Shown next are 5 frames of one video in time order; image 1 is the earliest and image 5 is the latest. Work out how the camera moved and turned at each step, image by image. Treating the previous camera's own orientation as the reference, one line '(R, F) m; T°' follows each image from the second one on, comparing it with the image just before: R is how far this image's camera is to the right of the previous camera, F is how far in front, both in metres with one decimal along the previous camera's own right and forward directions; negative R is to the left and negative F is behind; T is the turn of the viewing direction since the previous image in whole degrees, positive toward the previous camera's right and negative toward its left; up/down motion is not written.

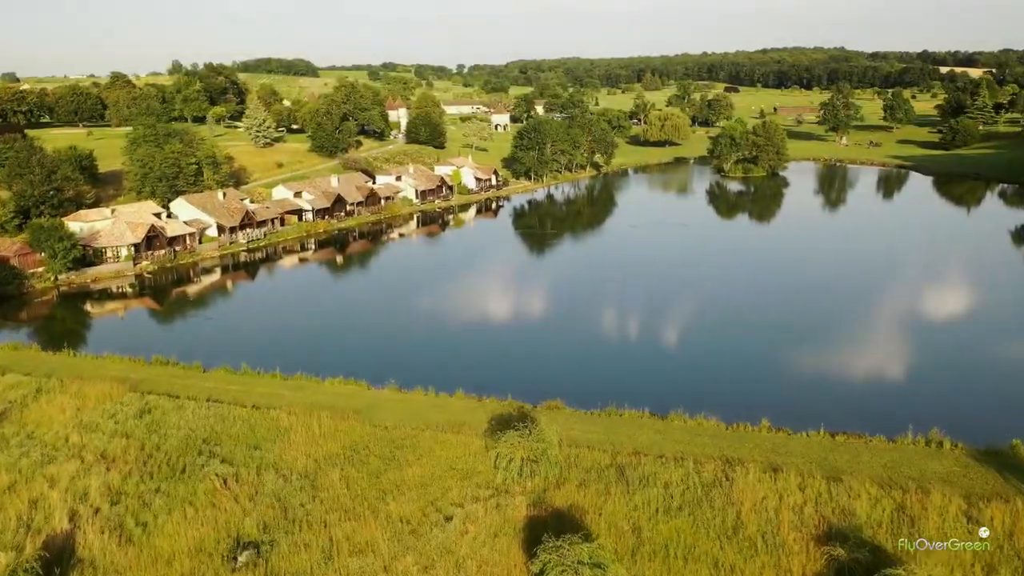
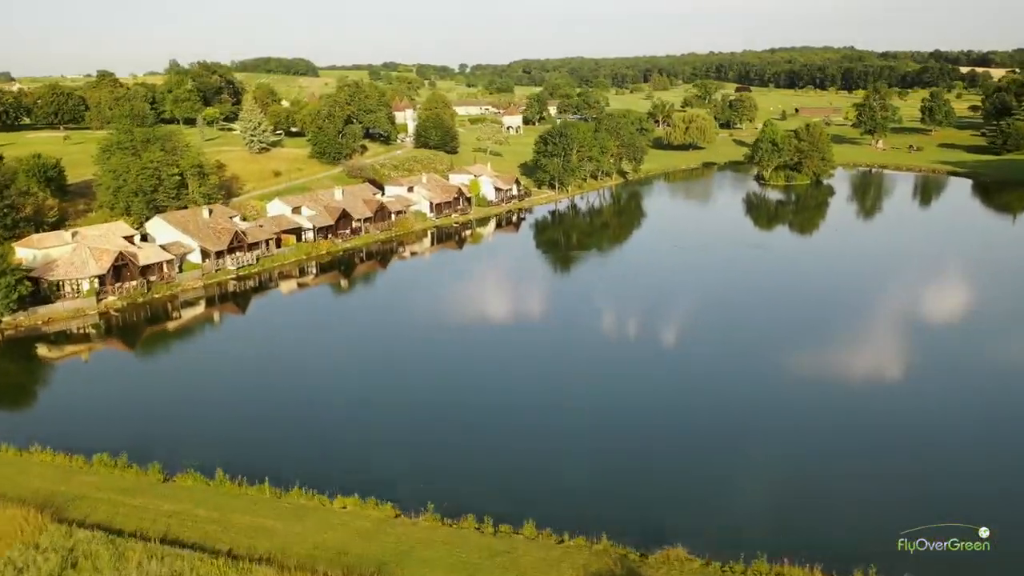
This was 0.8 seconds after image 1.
(-2.3, +8.9) m; 0°
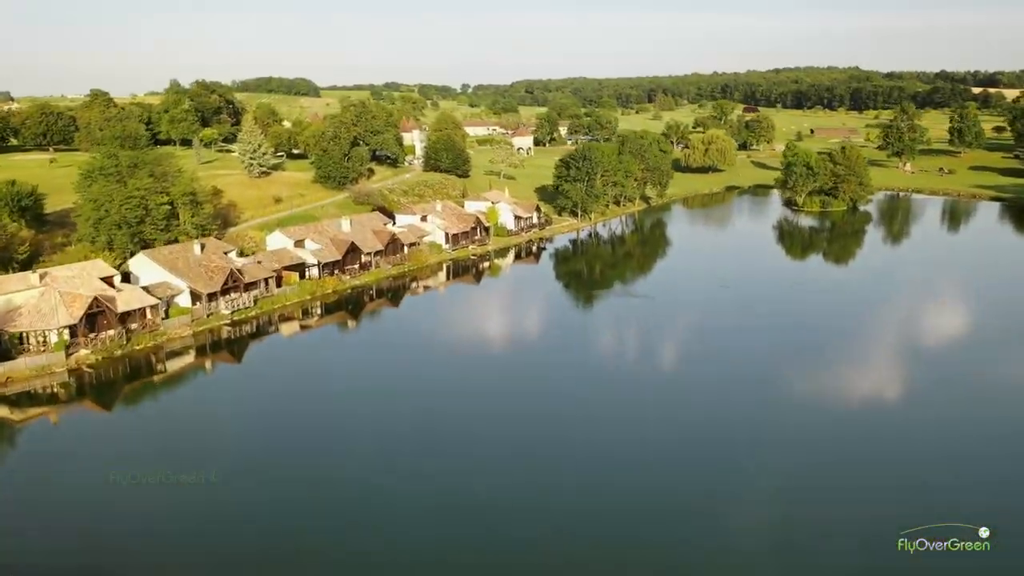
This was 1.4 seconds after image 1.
(-1.9, +6.1) m; 0°
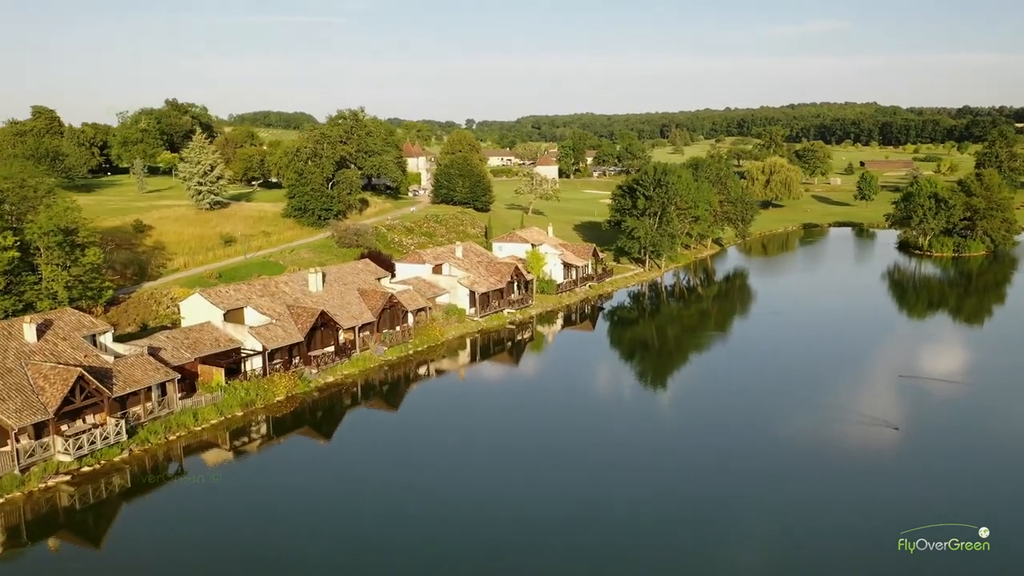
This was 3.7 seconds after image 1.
(-3.0, +20.8) m; 0°
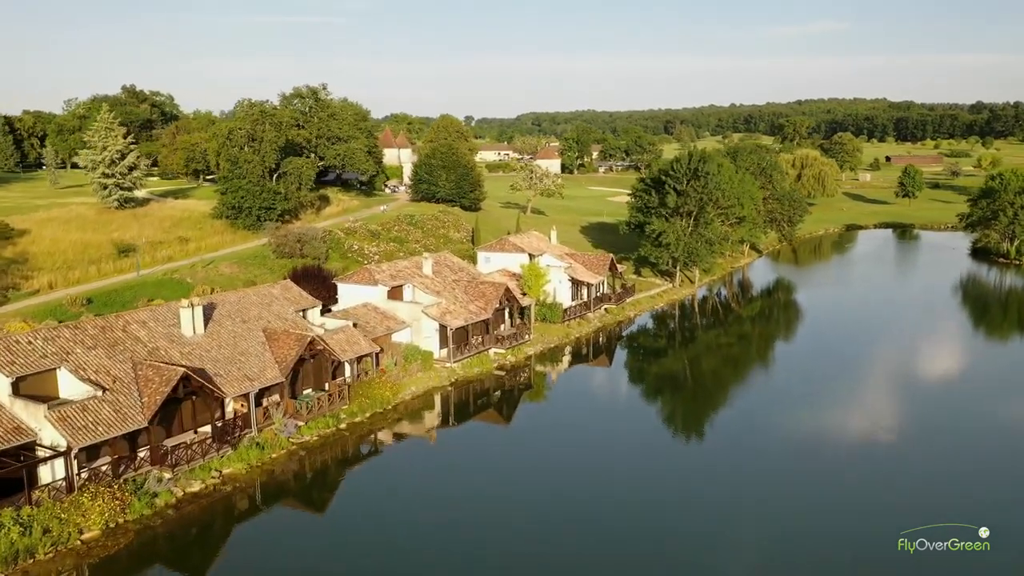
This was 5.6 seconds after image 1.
(+0.4, +12.4) m; 0°
